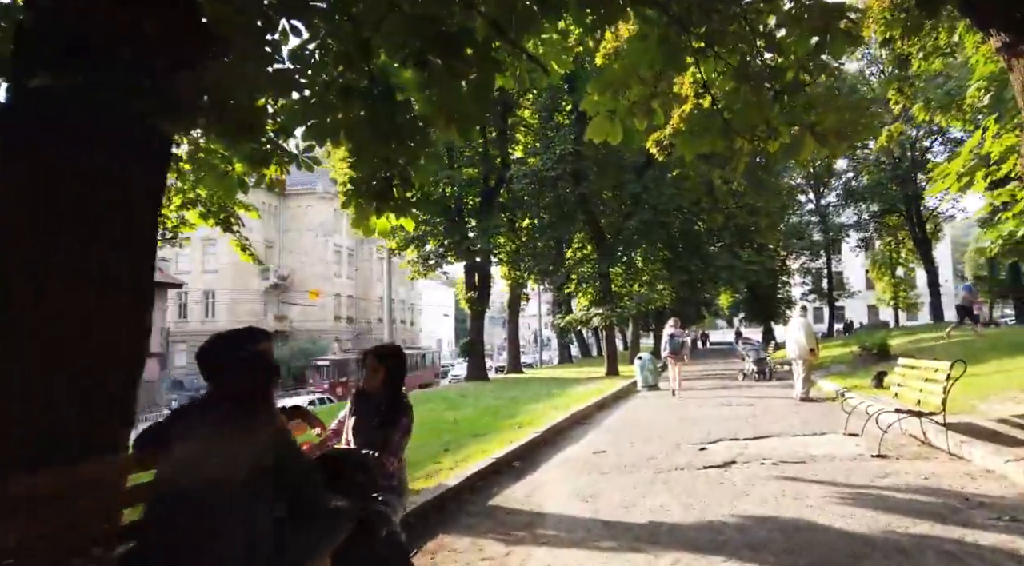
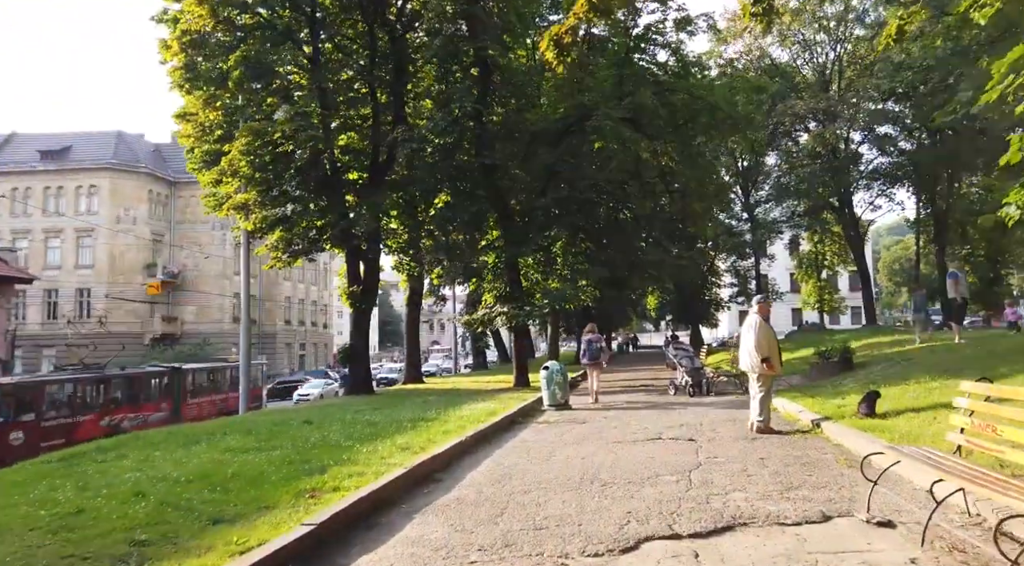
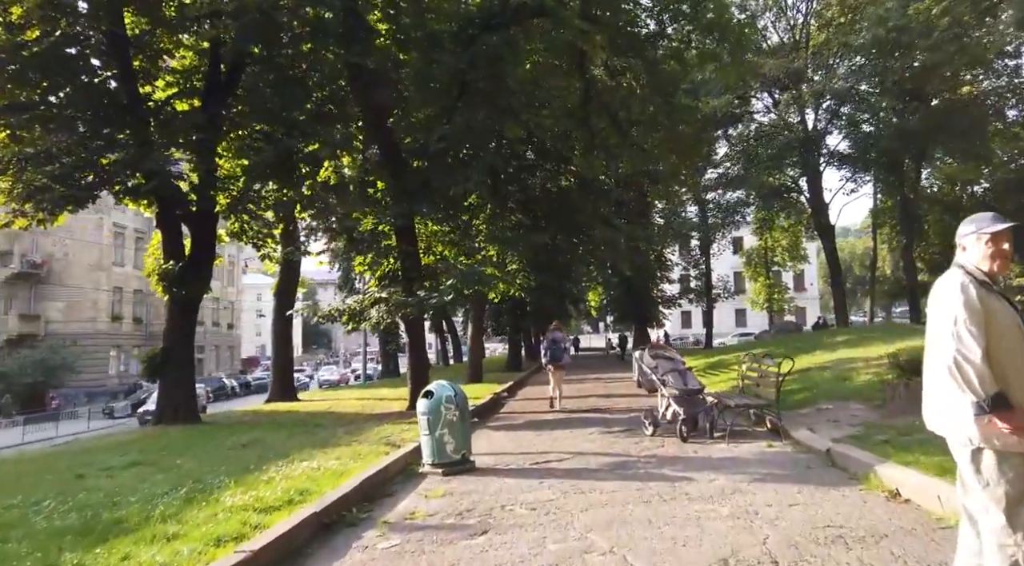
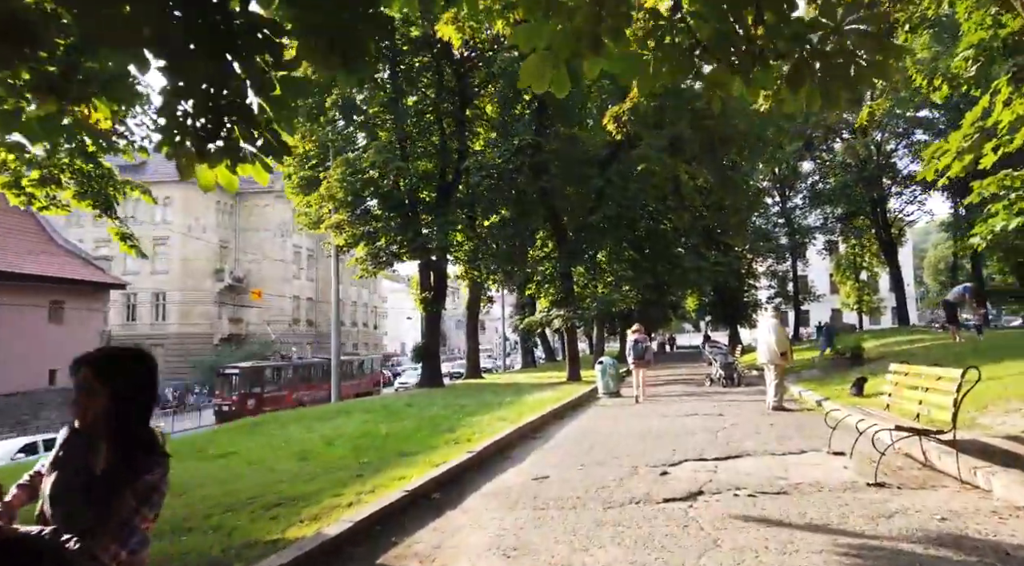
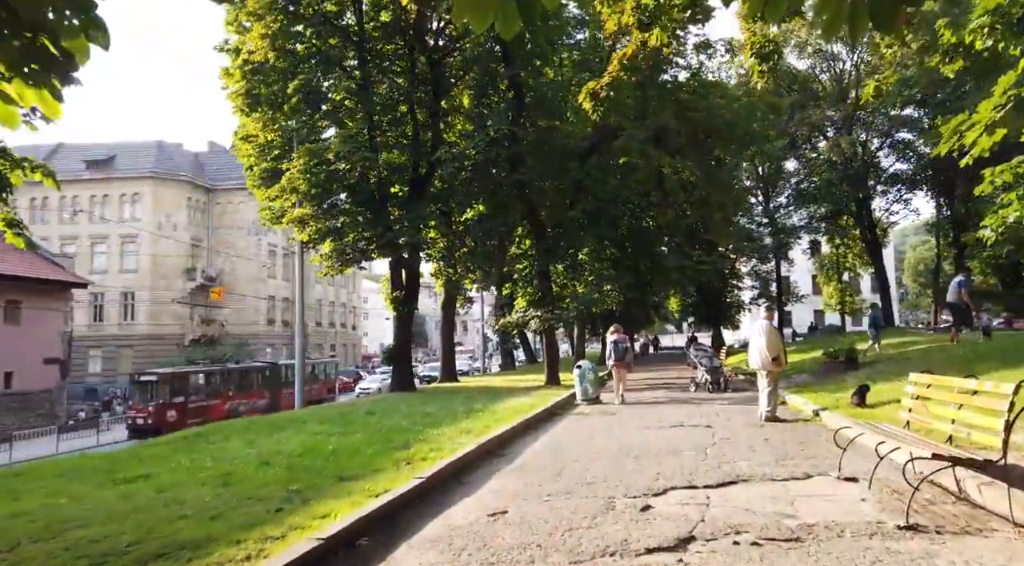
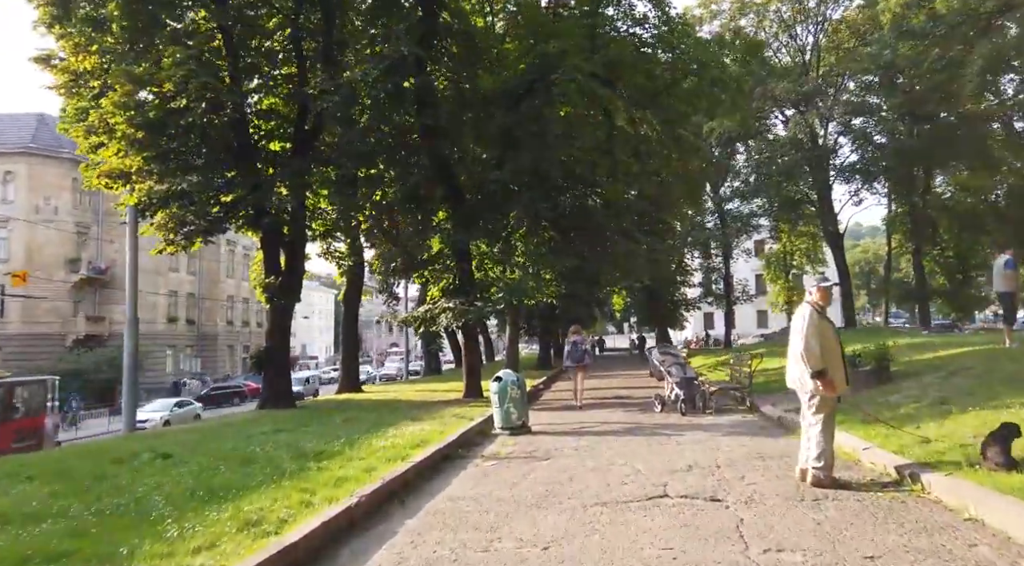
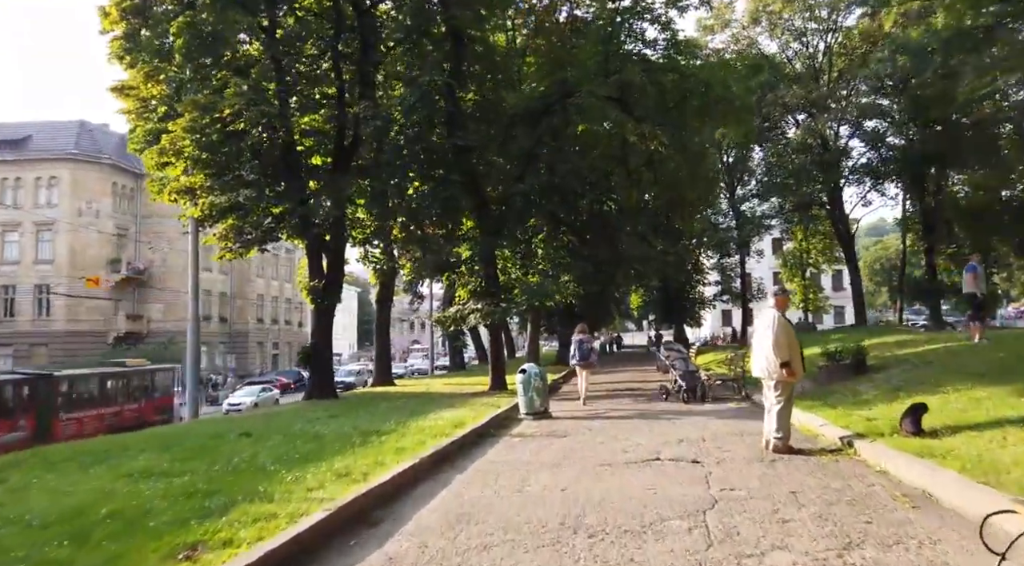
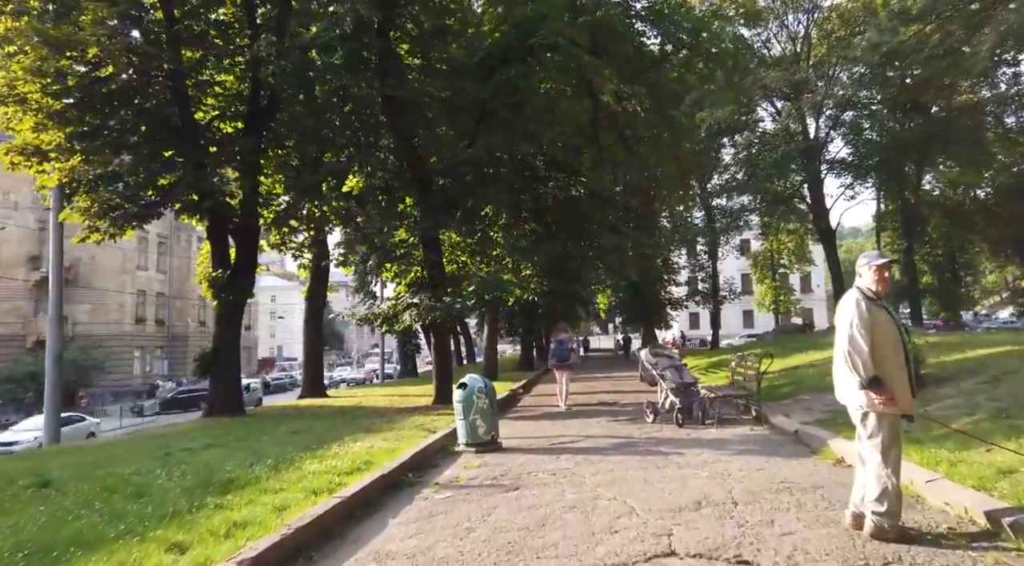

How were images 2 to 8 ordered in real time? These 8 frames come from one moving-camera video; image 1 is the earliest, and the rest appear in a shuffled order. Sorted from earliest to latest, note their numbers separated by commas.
4, 5, 2, 7, 6, 8, 3
